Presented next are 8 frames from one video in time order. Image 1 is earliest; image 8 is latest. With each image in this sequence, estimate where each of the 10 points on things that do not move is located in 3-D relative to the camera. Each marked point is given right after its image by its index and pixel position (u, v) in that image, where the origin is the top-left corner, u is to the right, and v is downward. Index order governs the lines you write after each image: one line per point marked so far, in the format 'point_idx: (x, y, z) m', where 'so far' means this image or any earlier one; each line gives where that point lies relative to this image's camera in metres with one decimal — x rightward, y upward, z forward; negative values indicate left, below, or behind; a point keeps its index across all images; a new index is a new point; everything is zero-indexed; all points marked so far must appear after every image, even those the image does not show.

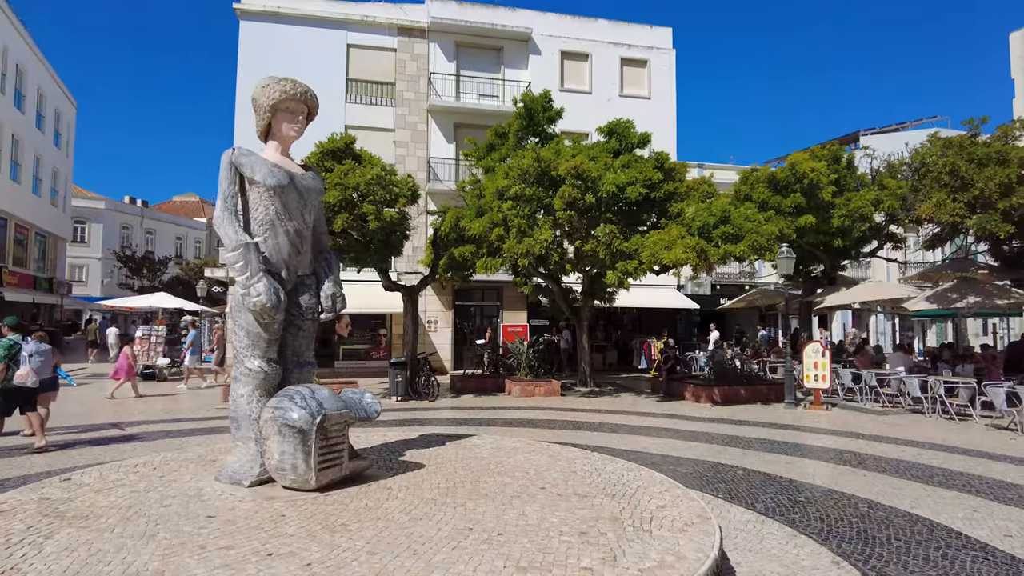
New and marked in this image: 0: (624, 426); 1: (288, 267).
0: (+1.8, -2.2, +10.2) m
1: (-1.7, +0.2, +4.9) m
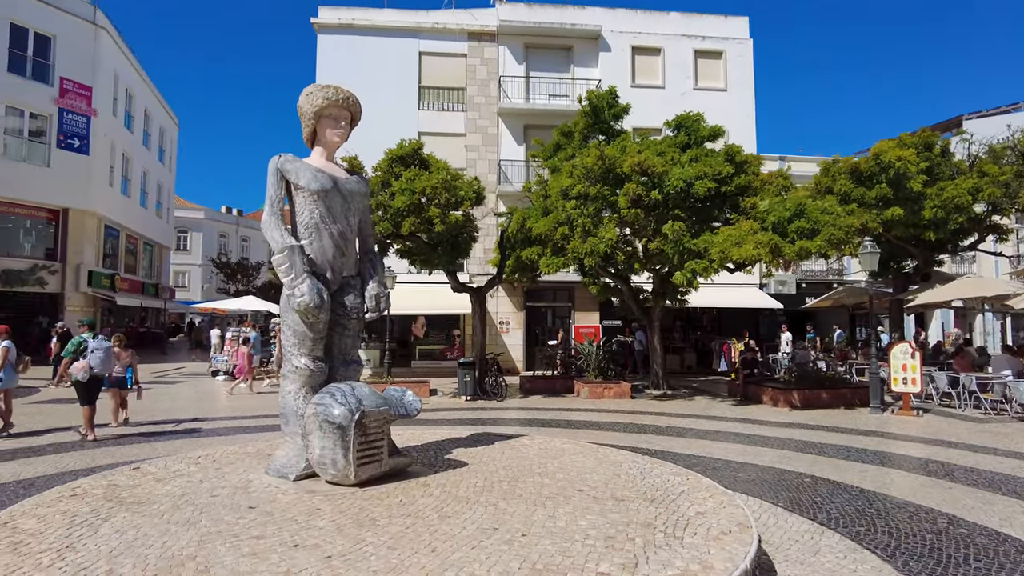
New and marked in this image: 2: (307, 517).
0: (+2.7, -2.2, +9.8) m
1: (-1.4, +0.2, +5.0) m
2: (-1.2, -1.4, +3.9) m
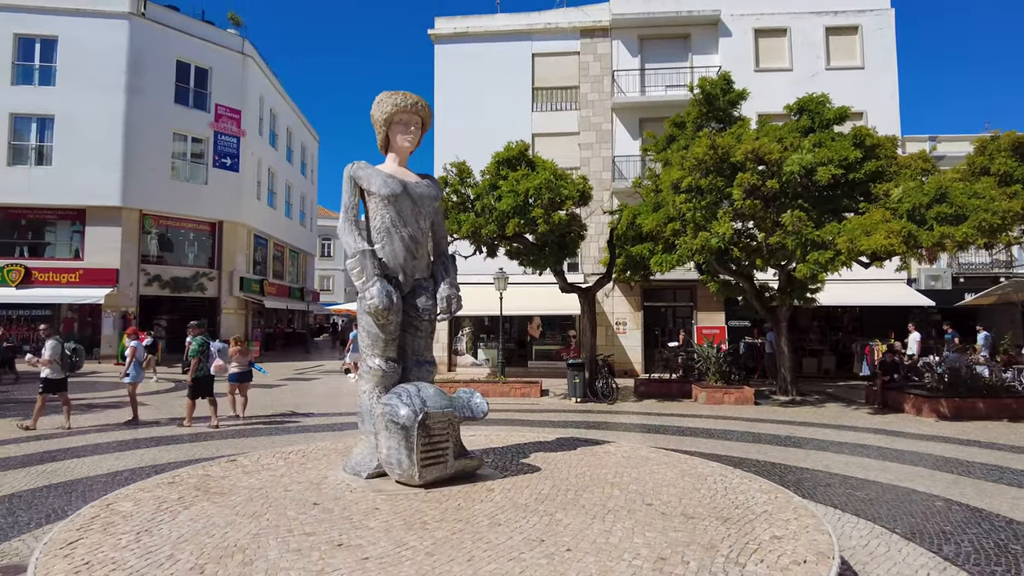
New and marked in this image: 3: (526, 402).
0: (+4.2, -2.1, +9.0) m
1: (-0.9, +0.1, +5.1) m
2: (-0.9, -1.4, +3.9) m
3: (+0.3, -2.5, +14.3) m
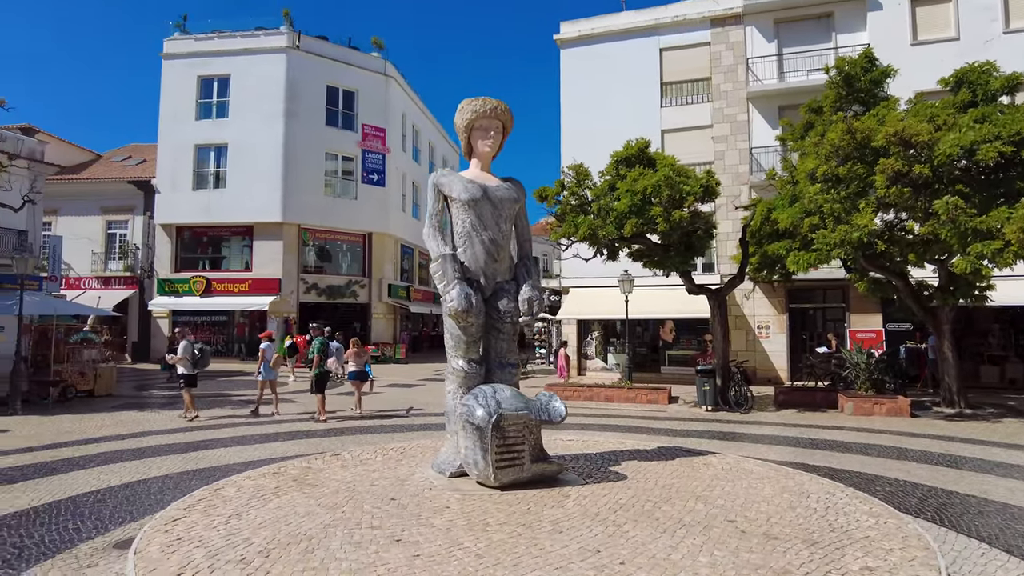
0: (+5.6, -2.1, +7.8) m
1: (-0.2, +0.1, +5.2) m
2: (-0.5, -1.4, +4.0) m
3: (+3.0, -2.6, +13.9) m
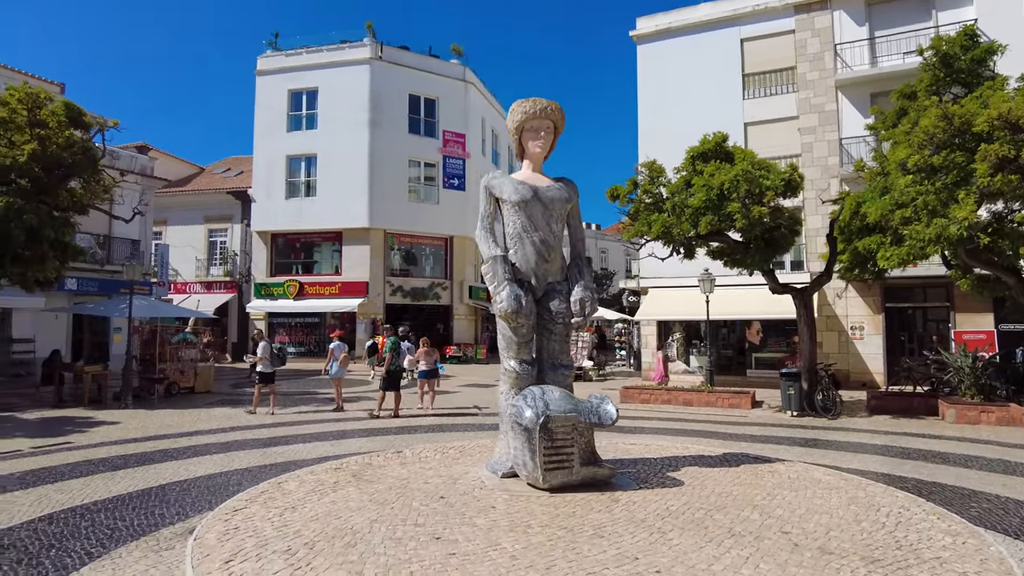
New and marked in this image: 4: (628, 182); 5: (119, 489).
0: (+6.3, -2.0, +7.0) m
1: (+0.2, +0.1, +5.1) m
2: (-0.2, -1.4, +4.1) m
3: (+4.6, -2.6, +13.3) m
4: (+2.4, +2.1, +13.0) m
5: (-3.8, -2.0, +6.3) m
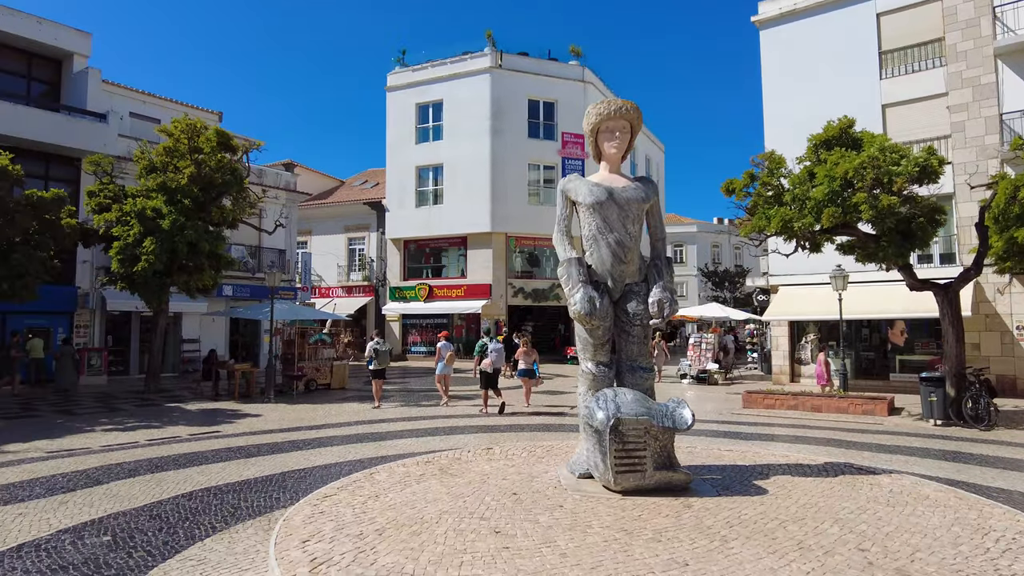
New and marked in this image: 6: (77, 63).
0: (+7.2, -2.0, +5.7) m
1: (+0.8, +0.1, +5.1) m
2: (+0.2, -1.4, +4.2) m
3: (+6.8, -2.5, +12.3) m
4: (+4.5, +2.2, +12.4) m
5: (-2.9, -2.0, +7.1) m
6: (-12.4, +6.4, +18.3) m
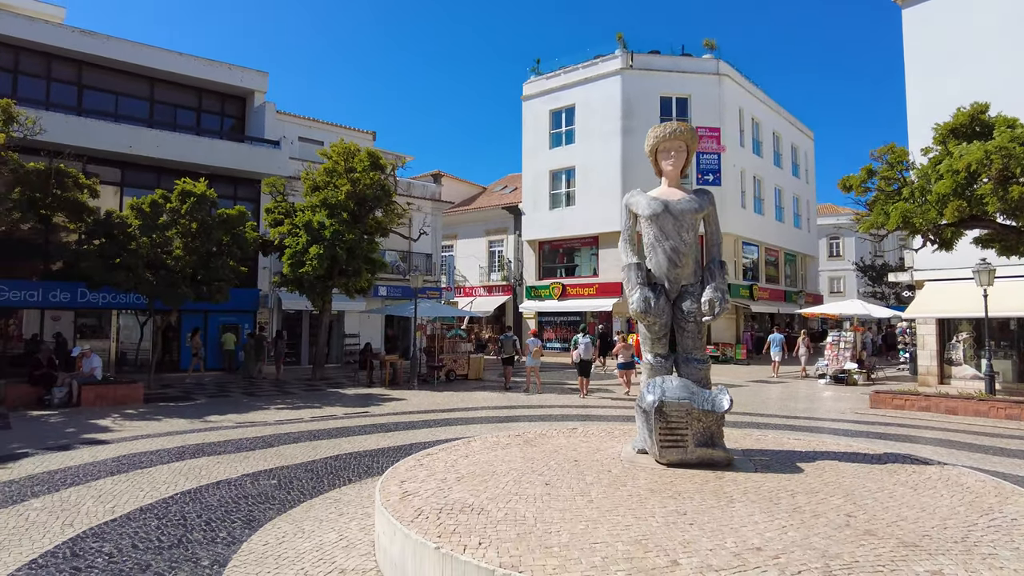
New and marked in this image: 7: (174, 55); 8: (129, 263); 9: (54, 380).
0: (+7.8, -1.9, +5.0) m
1: (+1.4, +0.1, +5.9) m
2: (+0.6, -1.5, +5.0) m
3: (+8.9, -2.4, +11.5) m
4: (+6.6, +2.2, +12.1) m
5: (-1.7, -2.1, +8.6) m
6: (-8.6, +6.4, +21.7) m
7: (-10.4, +7.1, +19.7) m
8: (-8.2, +0.5, +13.9) m
9: (-9.3, -1.9, +13.1) m
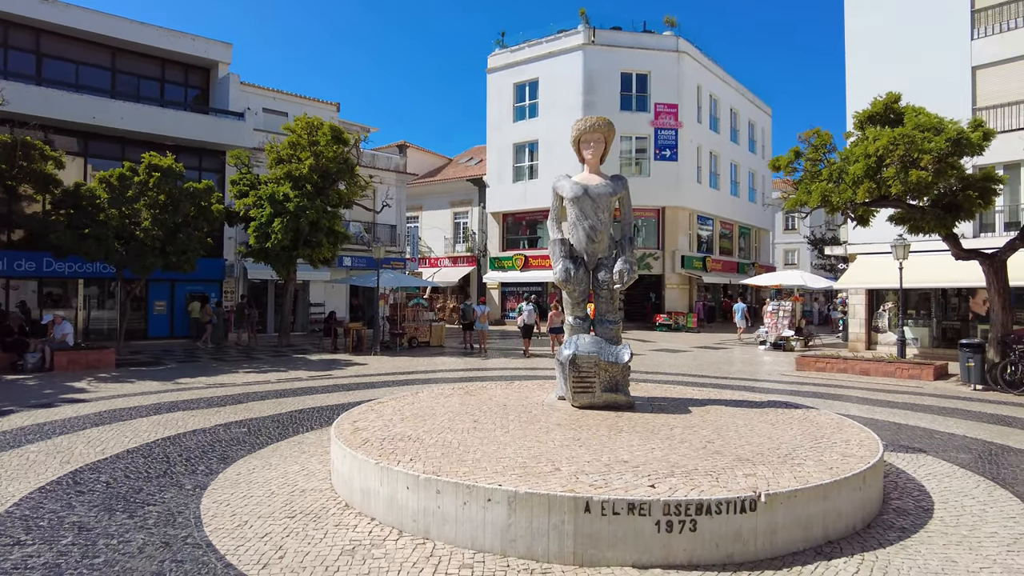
0: (+7.2, -1.7, +6.3) m
1: (+0.8, +0.4, +6.8) m
2: (0.0, -1.2, +6.0) m
3: (+8.0, -1.9, +12.9) m
4: (+5.7, +2.8, +13.2) m
5: (-2.5, -1.7, +9.5) m
6: (-9.9, +7.4, +21.8) m
7: (-11.6, +8.1, +19.8) m
8: (-9.2, +1.2, +14.3) m
9: (-10.2, -1.2, +13.6) m
